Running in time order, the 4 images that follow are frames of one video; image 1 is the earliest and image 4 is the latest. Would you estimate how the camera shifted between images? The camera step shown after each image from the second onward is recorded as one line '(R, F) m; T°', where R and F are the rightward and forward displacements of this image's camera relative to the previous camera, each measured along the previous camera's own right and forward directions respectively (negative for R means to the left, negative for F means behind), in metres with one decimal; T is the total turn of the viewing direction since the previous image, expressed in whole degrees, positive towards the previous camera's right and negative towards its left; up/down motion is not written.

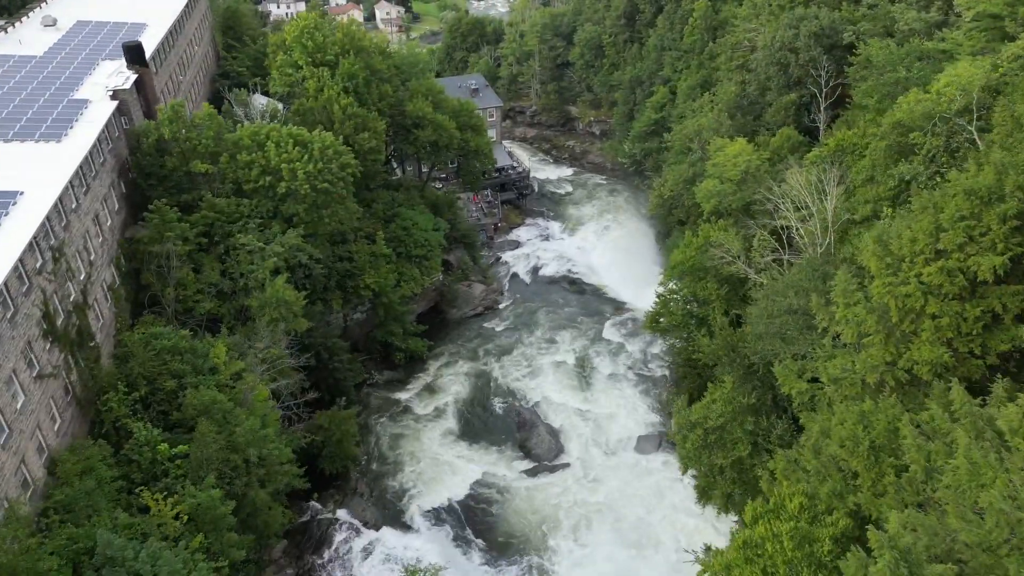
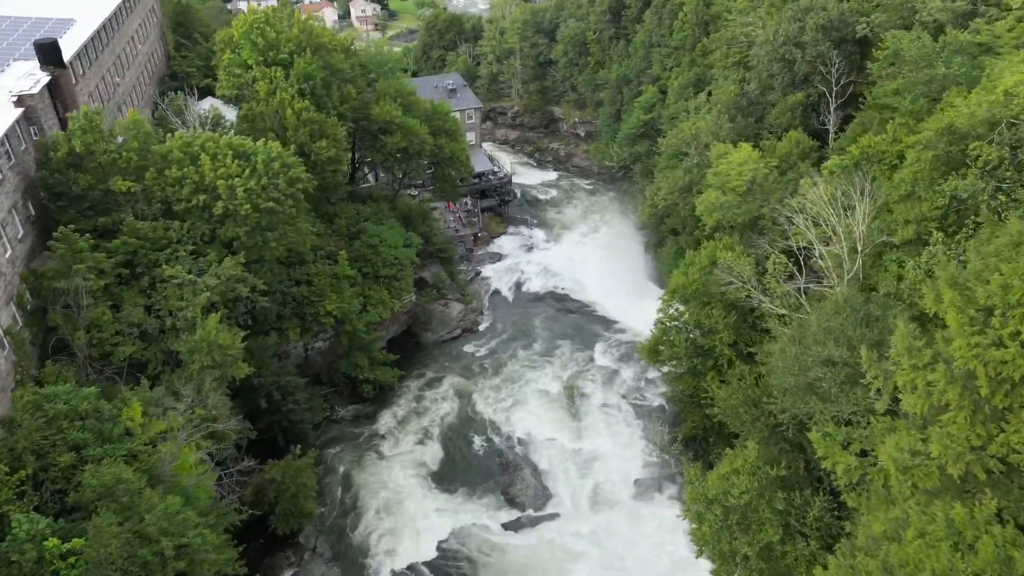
(+0.3, +4.3) m; +1°
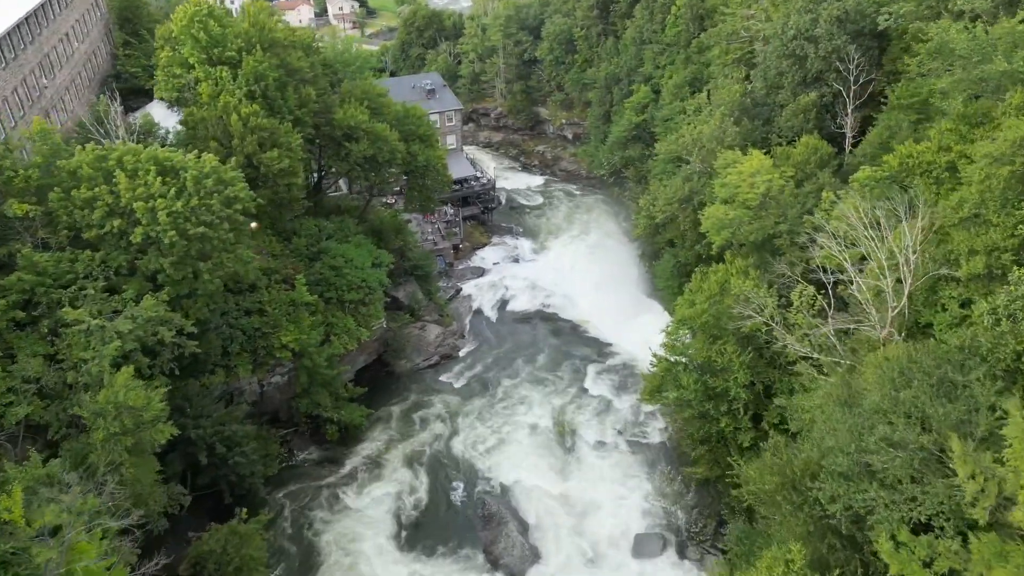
(+0.3, +4.3) m; +1°
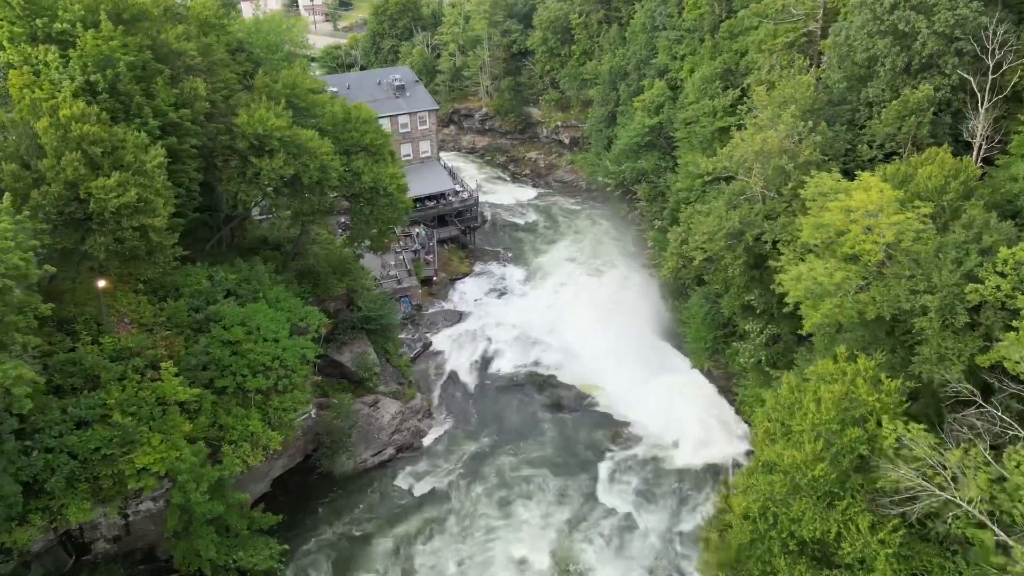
(+0.4, +10.8) m; +1°
